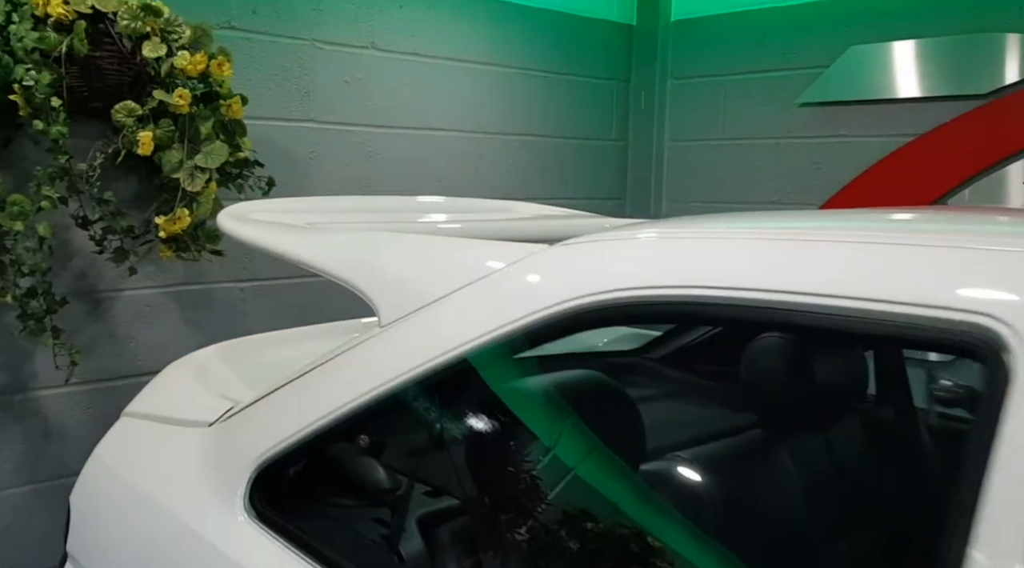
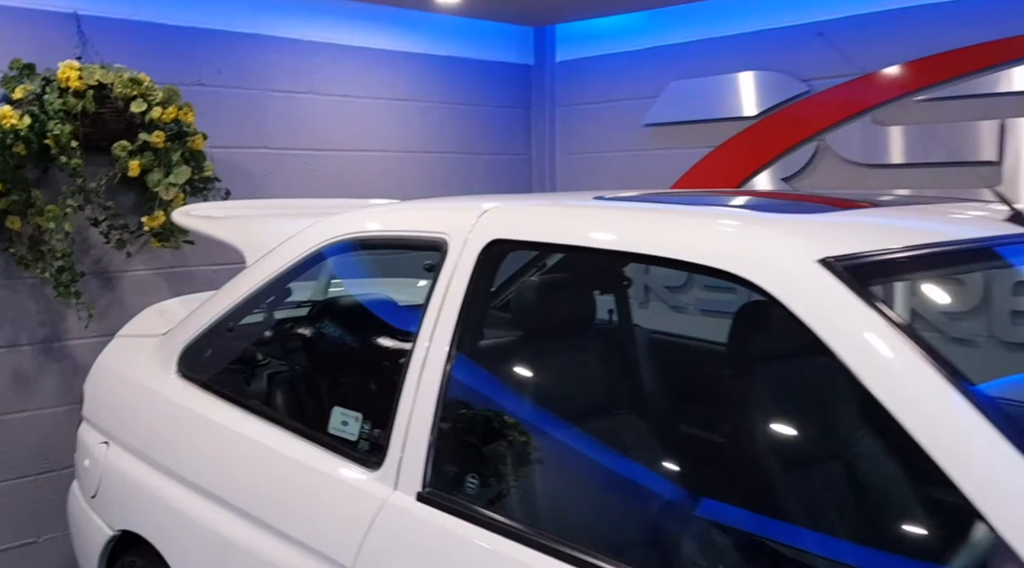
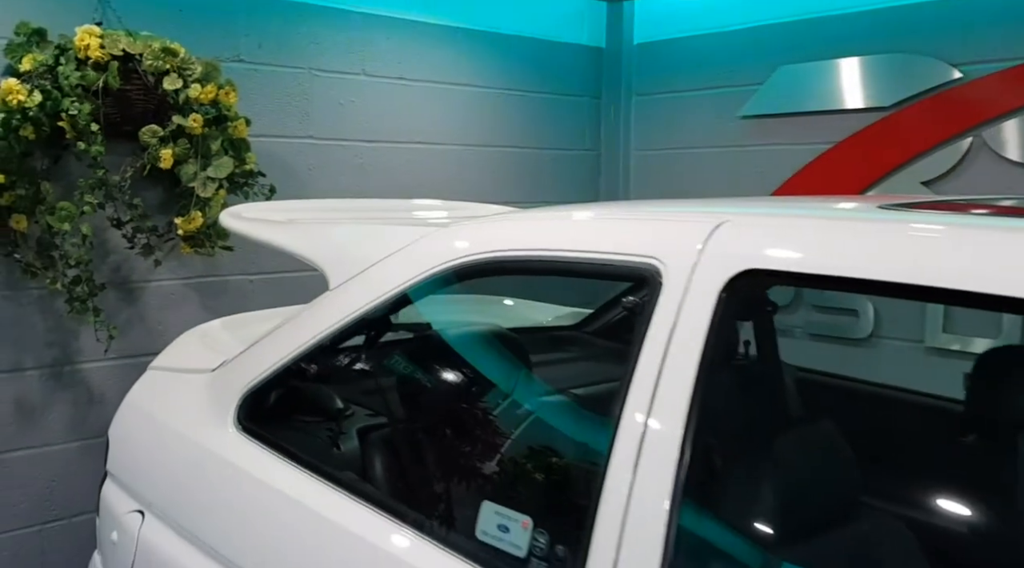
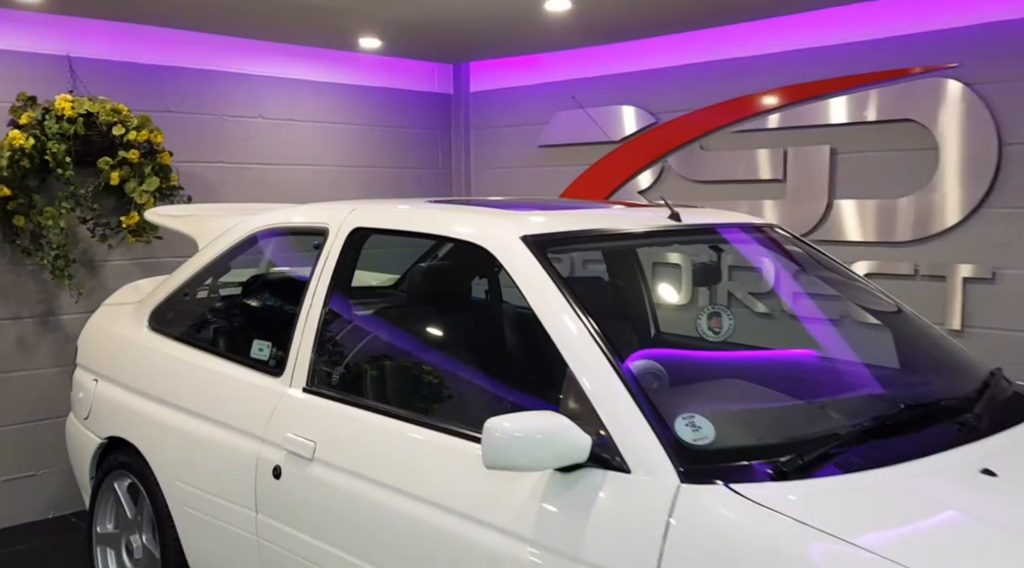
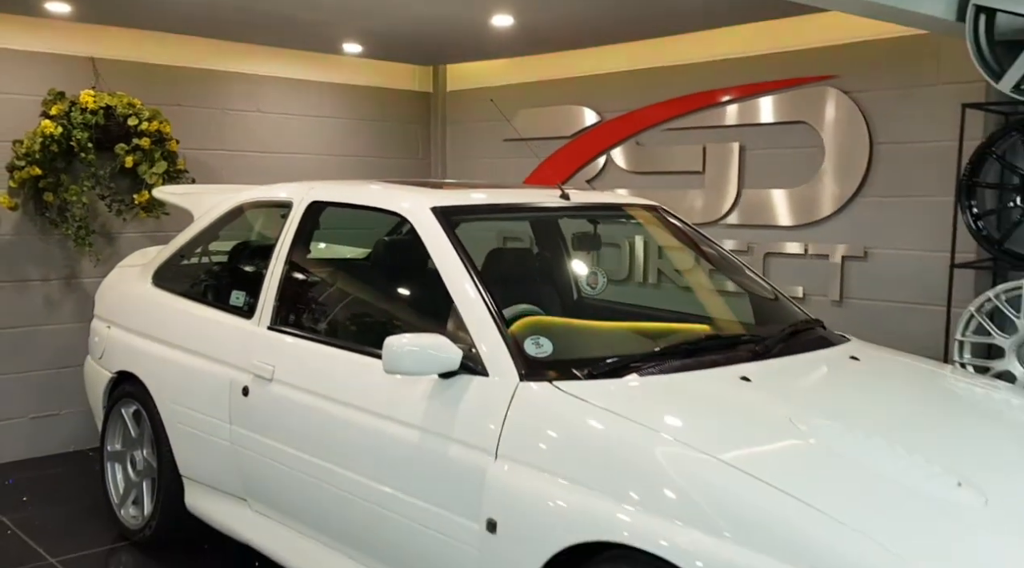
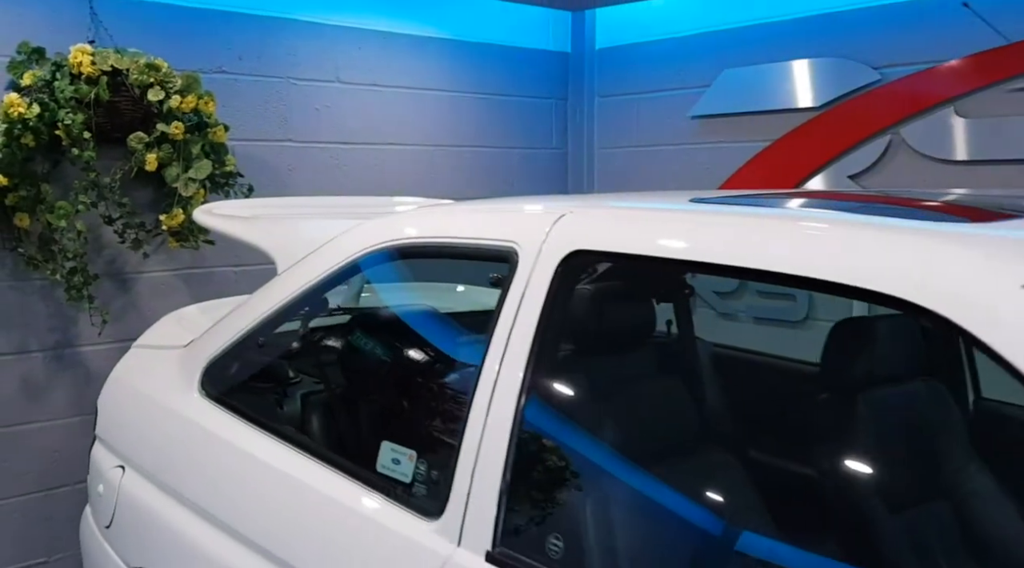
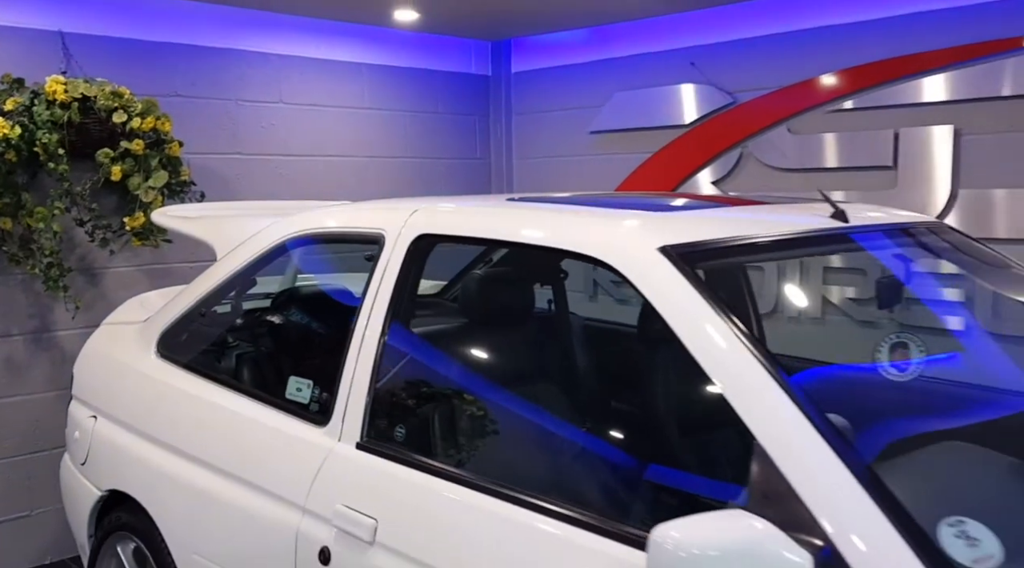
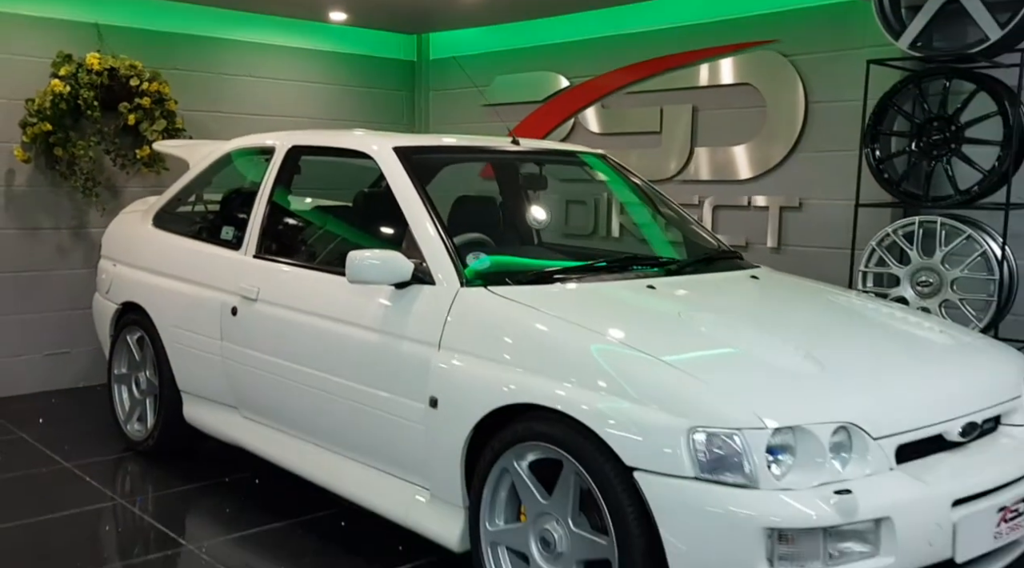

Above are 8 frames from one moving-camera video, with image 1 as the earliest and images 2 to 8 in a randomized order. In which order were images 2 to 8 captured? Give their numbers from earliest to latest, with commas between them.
3, 6, 2, 7, 4, 5, 8
